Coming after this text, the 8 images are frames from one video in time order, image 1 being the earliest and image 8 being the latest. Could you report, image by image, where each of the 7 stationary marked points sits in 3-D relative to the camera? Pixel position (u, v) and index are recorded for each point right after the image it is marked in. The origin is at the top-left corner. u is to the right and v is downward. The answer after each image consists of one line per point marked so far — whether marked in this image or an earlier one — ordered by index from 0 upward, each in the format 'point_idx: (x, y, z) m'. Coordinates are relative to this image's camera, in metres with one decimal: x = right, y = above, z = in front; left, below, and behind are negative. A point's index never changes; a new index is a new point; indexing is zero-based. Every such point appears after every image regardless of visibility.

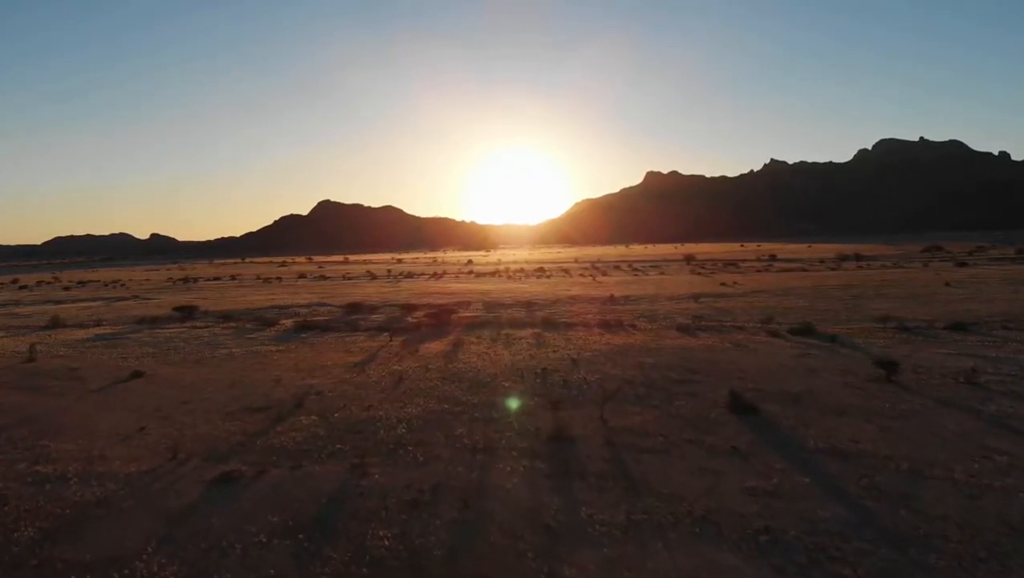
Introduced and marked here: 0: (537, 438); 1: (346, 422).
0: (+0.4, -2.5, +16.8) m
1: (-3.2, -2.6, +19.2) m
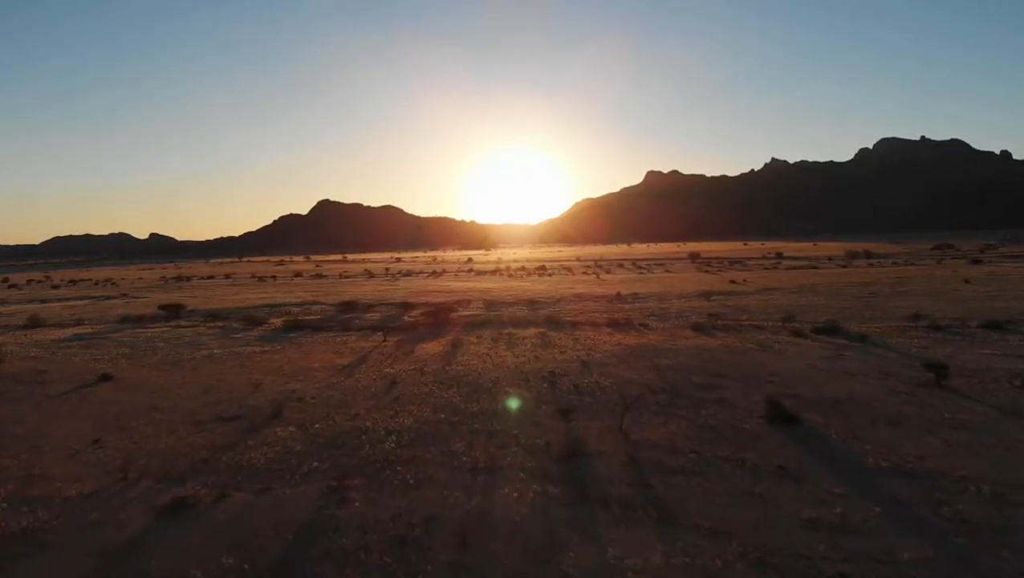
0: (+0.5, -2.4, +14.3) m
1: (-3.1, -2.5, +16.7) m
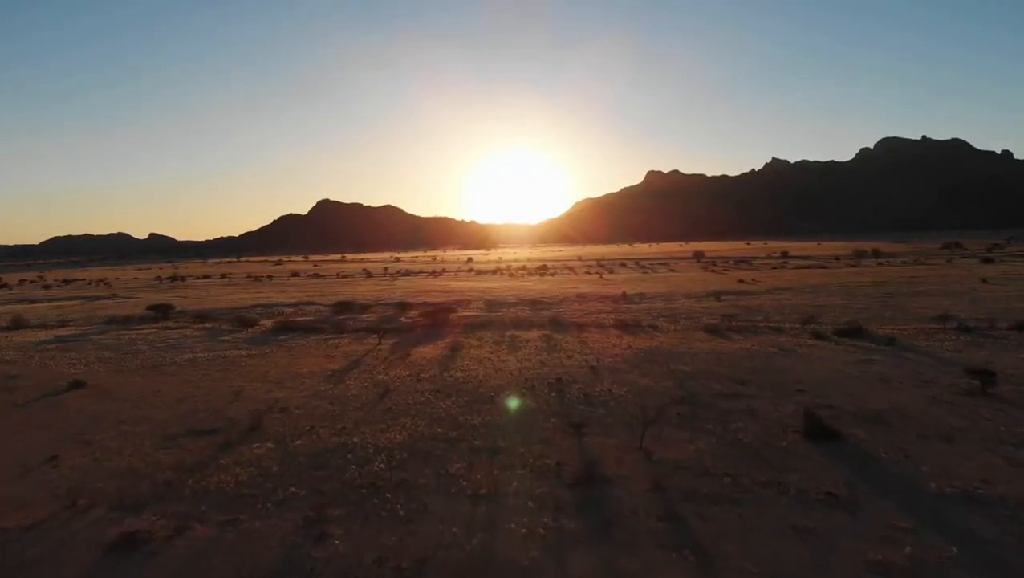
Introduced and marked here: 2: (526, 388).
0: (+0.6, -2.4, +12.4) m
1: (-3.0, -2.4, +14.8) m
2: (+0.3, -2.0, +19.9) m
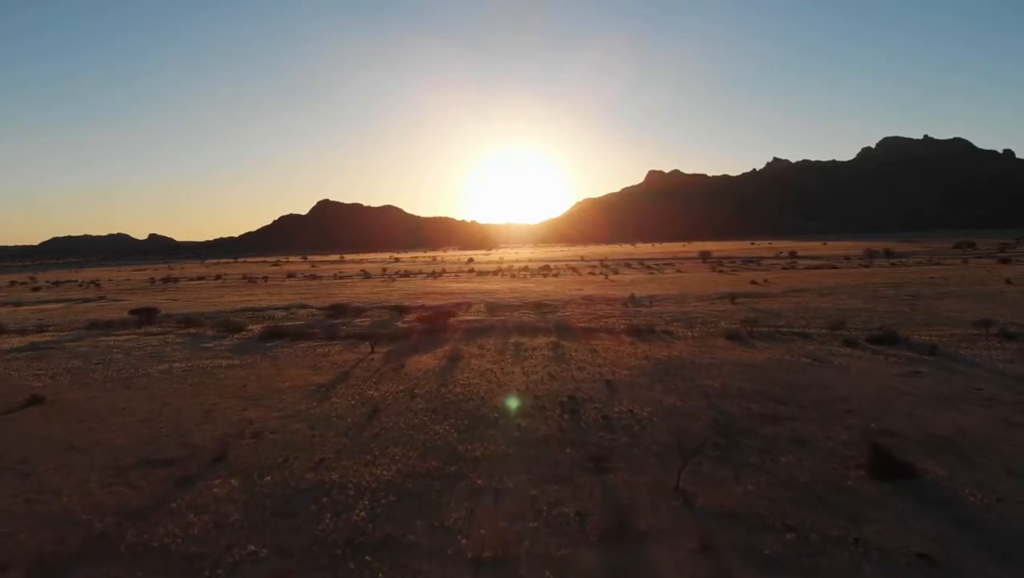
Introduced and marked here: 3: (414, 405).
0: (+0.7, -2.5, +10.0) m
1: (-2.9, -2.6, +12.4) m
2: (+0.4, -2.1, +17.5) m
3: (-1.8, -2.1, +18.0) m
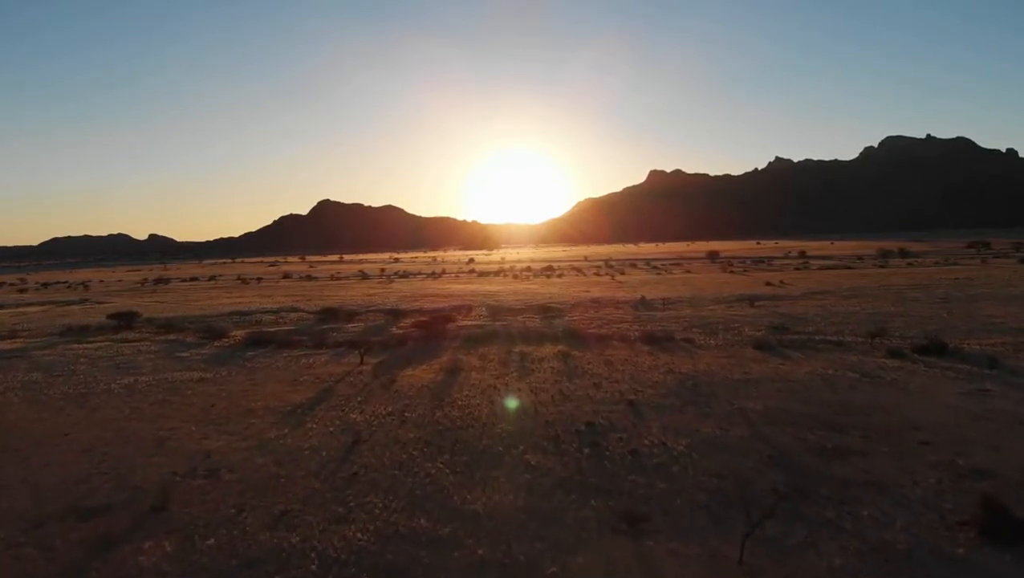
0: (+0.8, -2.6, +7.2) m
1: (-2.8, -2.7, +9.6) m
2: (+0.5, -2.2, +14.6) m
3: (-1.7, -2.2, +15.2) m
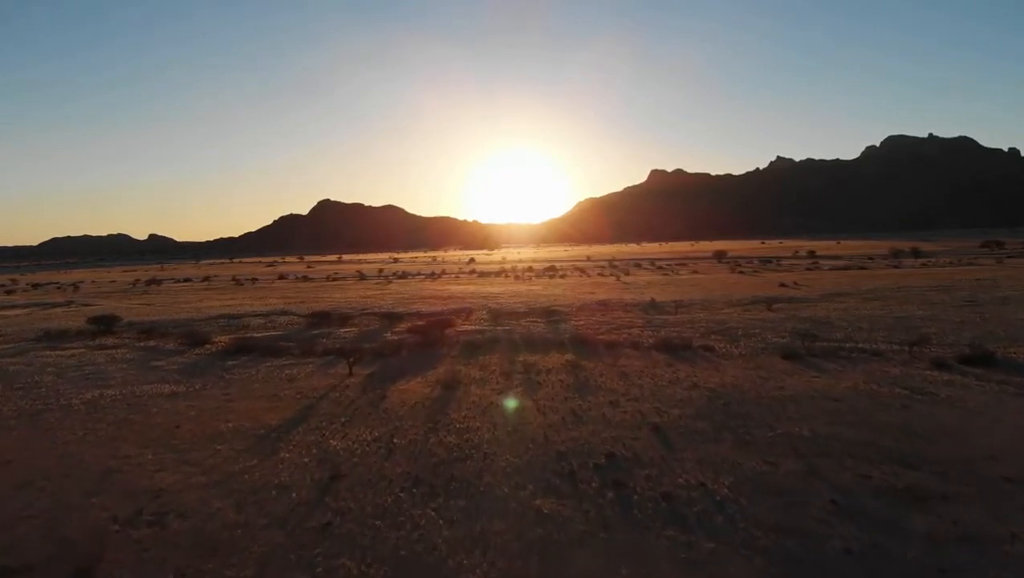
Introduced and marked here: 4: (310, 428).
0: (+0.9, -2.7, +4.8) m
1: (-2.7, -2.8, +7.2) m
2: (+0.6, -2.3, +12.3) m
3: (-1.6, -2.3, +12.9) m
4: (-3.3, -2.3, +16.3) m
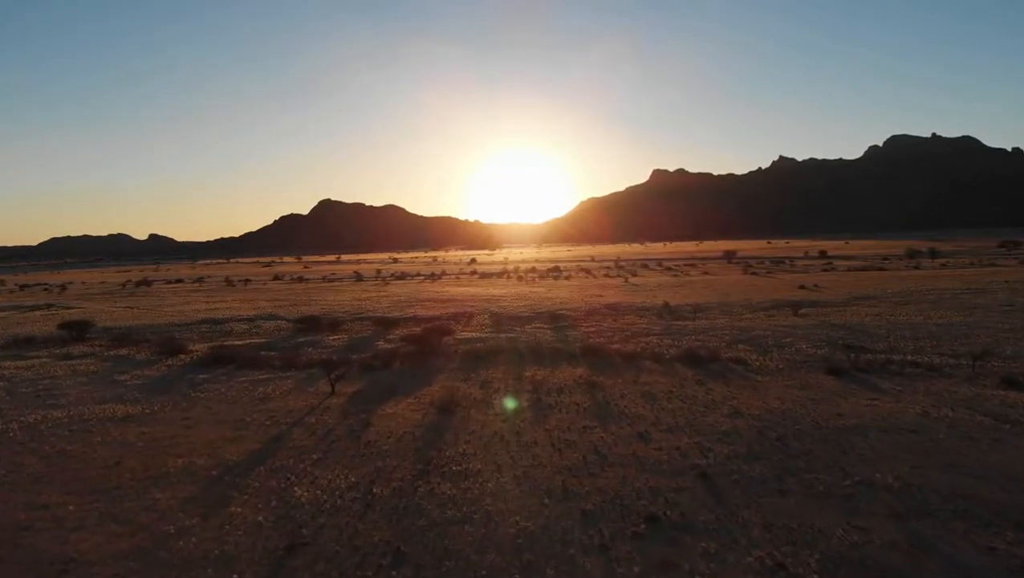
0: (+1.0, -2.8, +1.9) m
1: (-2.6, -2.9, +4.3) m
2: (+0.7, -2.4, +9.4) m
3: (-1.5, -2.5, +9.9) m
4: (-3.2, -2.4, +13.3) m
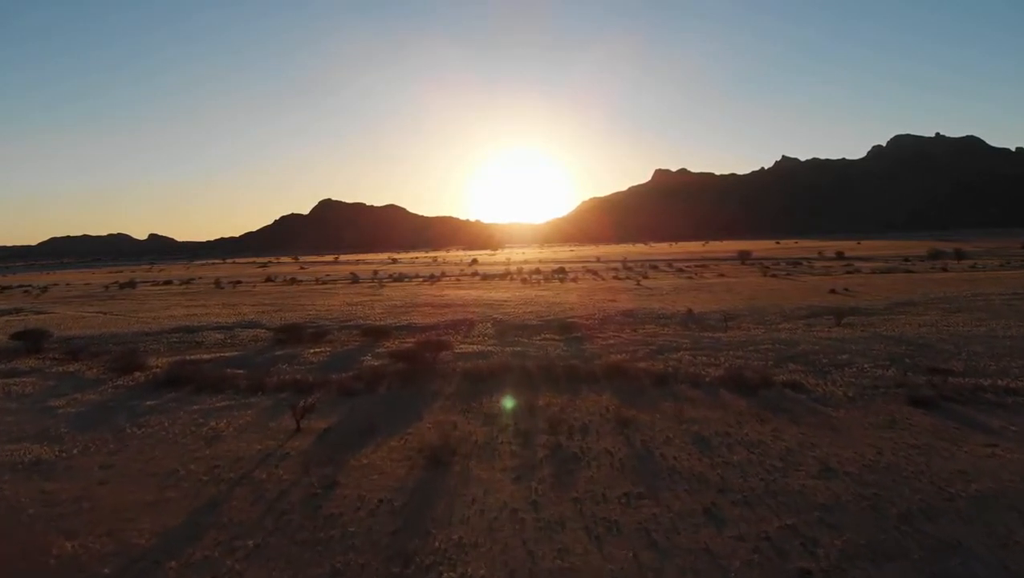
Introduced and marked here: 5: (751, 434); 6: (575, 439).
0: (+1.2, -3.0, -2.1) m
1: (-2.5, -3.1, +0.3) m
2: (+0.9, -2.6, +5.4) m
3: (-1.3, -2.6, +5.9) m
4: (-3.0, -2.6, +9.4) m
5: (+3.4, -2.1, +14.2) m
6: (+0.9, -2.2, +13.9) m
